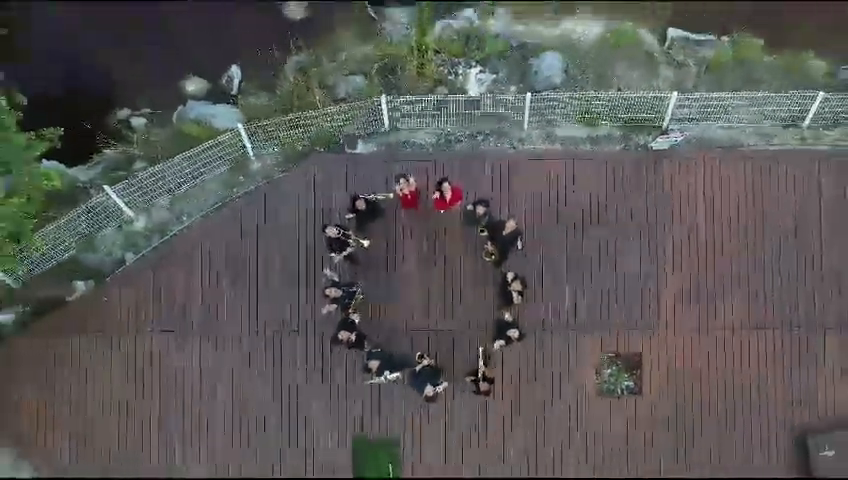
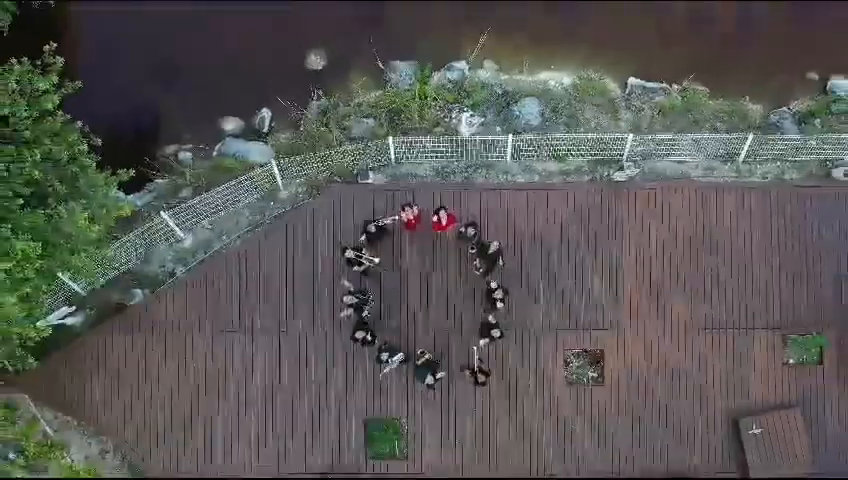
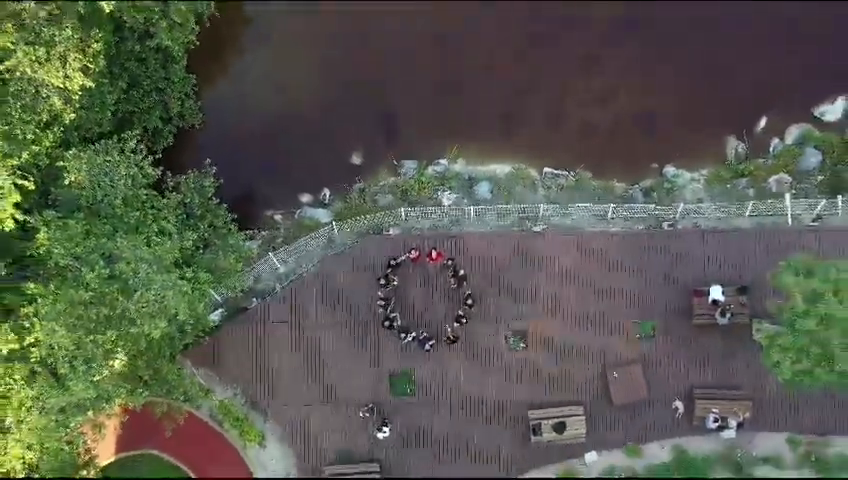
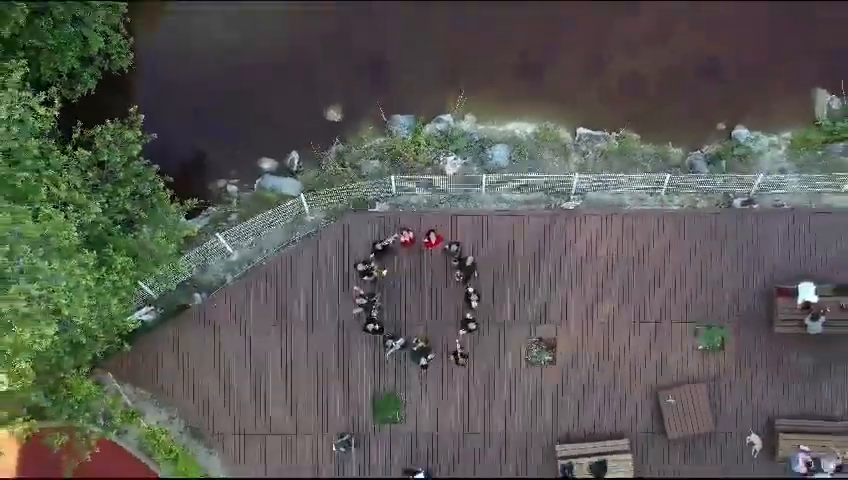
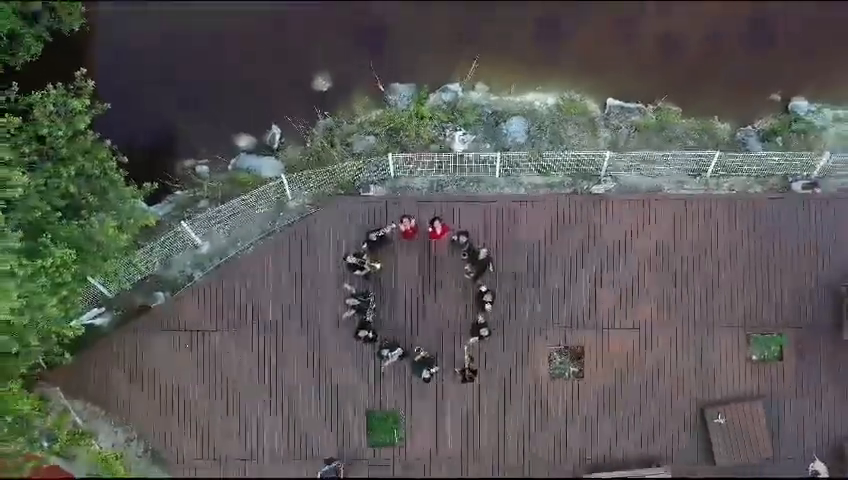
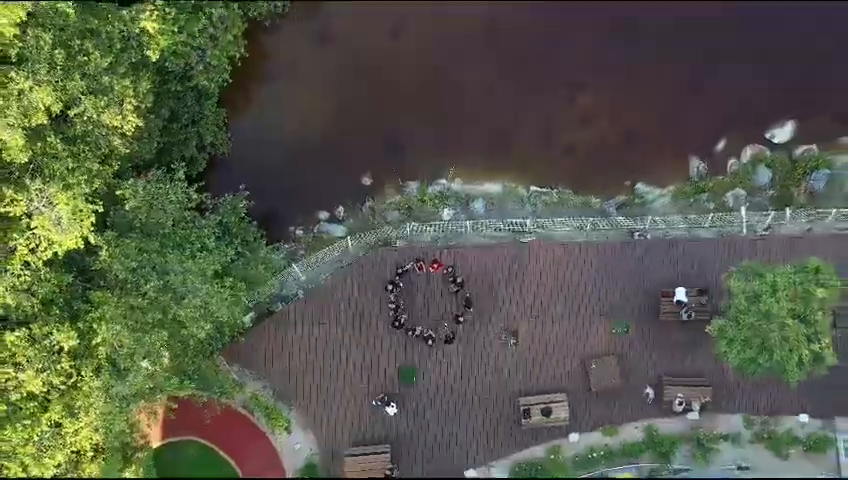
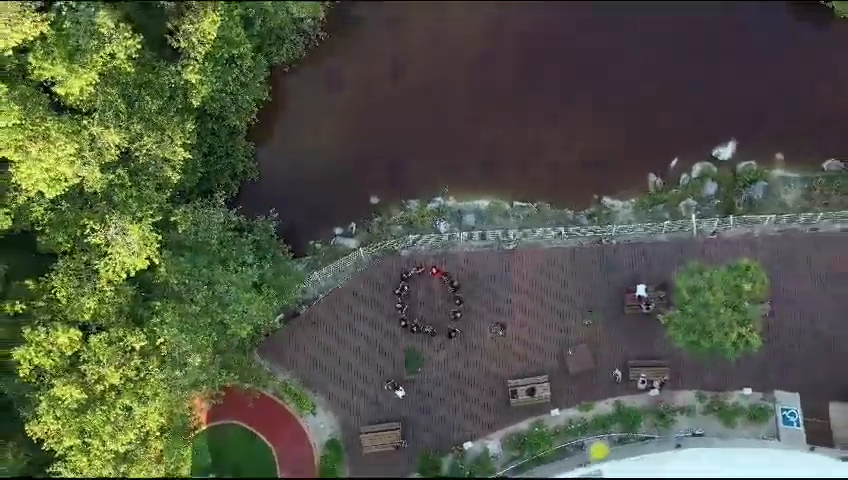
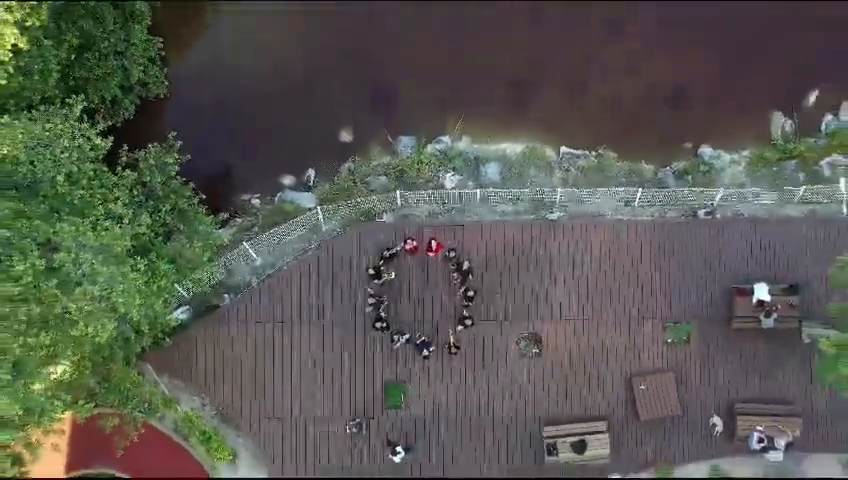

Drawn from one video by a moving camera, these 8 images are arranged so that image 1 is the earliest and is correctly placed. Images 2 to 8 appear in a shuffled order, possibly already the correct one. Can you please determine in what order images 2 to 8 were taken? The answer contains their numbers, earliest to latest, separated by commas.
2, 5, 4, 8, 3, 6, 7
